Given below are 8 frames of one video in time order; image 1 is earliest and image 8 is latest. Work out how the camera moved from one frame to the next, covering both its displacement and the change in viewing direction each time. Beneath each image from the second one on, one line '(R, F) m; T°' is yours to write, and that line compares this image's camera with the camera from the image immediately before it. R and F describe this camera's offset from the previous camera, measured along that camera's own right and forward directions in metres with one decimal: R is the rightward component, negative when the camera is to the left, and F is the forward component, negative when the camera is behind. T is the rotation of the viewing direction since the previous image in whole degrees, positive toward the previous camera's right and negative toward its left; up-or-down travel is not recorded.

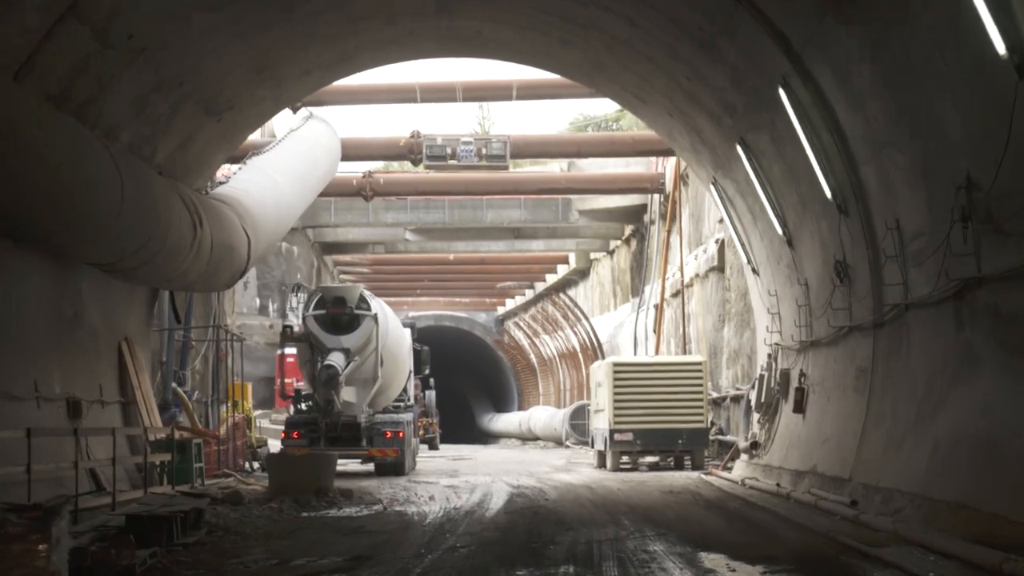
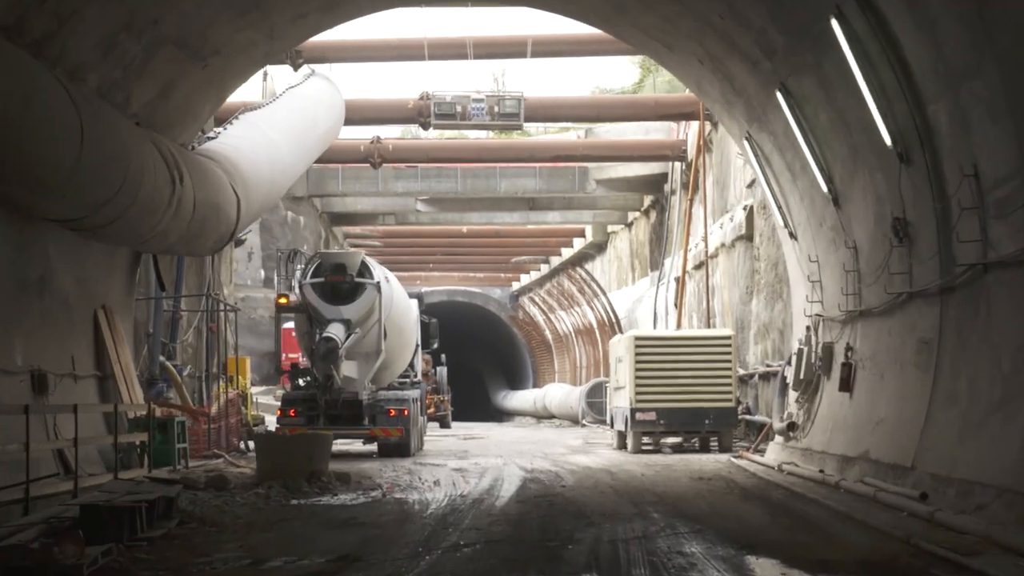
(0.0, +1.7) m; 0°
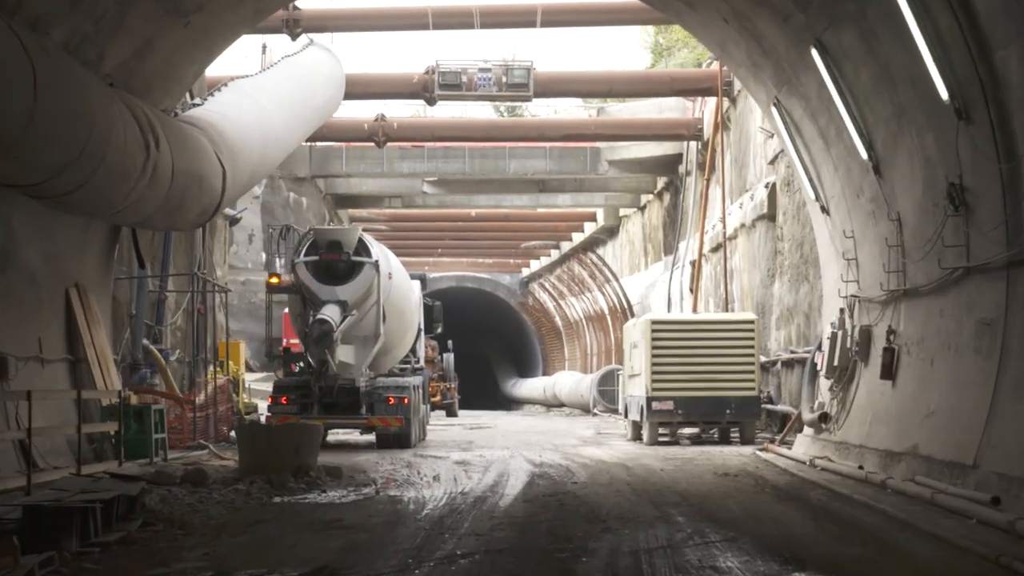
(0.0, +1.4) m; 0°
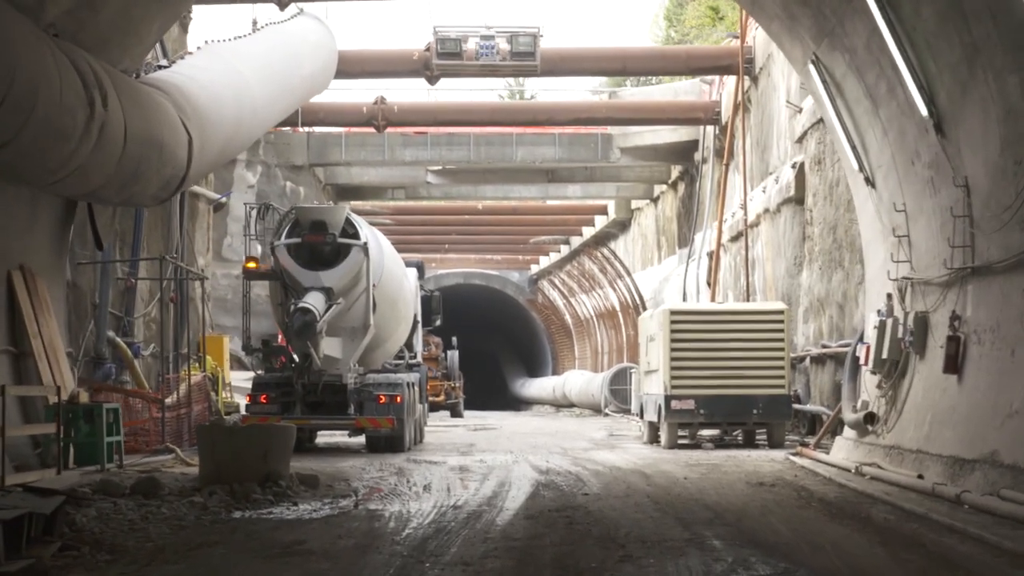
(0.0, +2.0) m; 0°
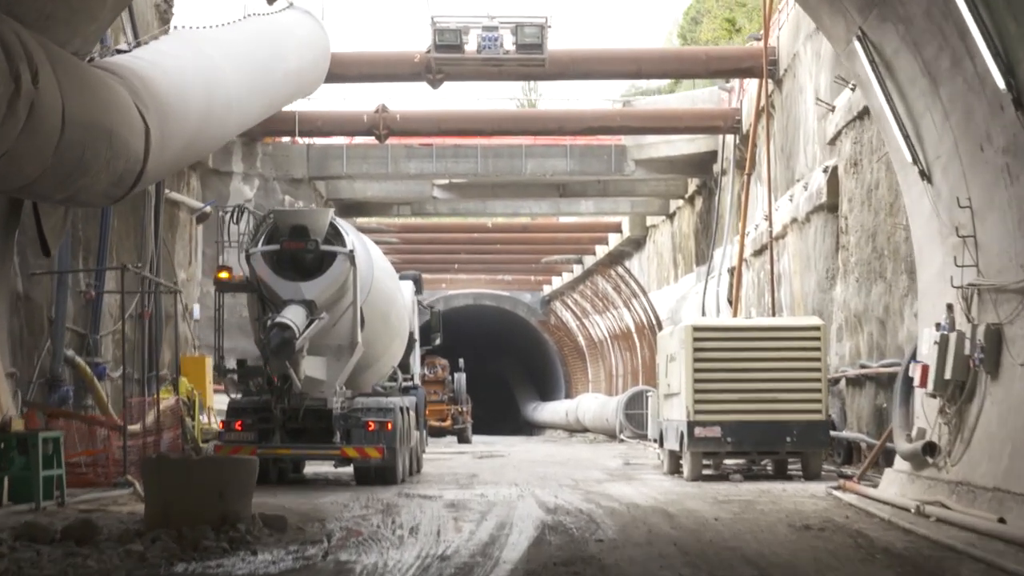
(+0.1, +1.9) m; 0°
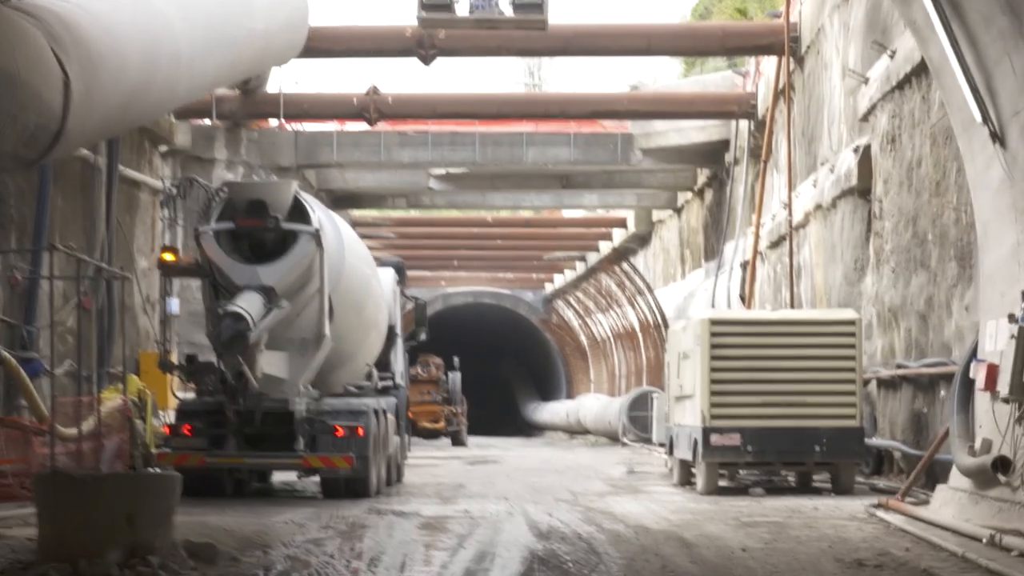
(+0.1, +2.1) m; 0°
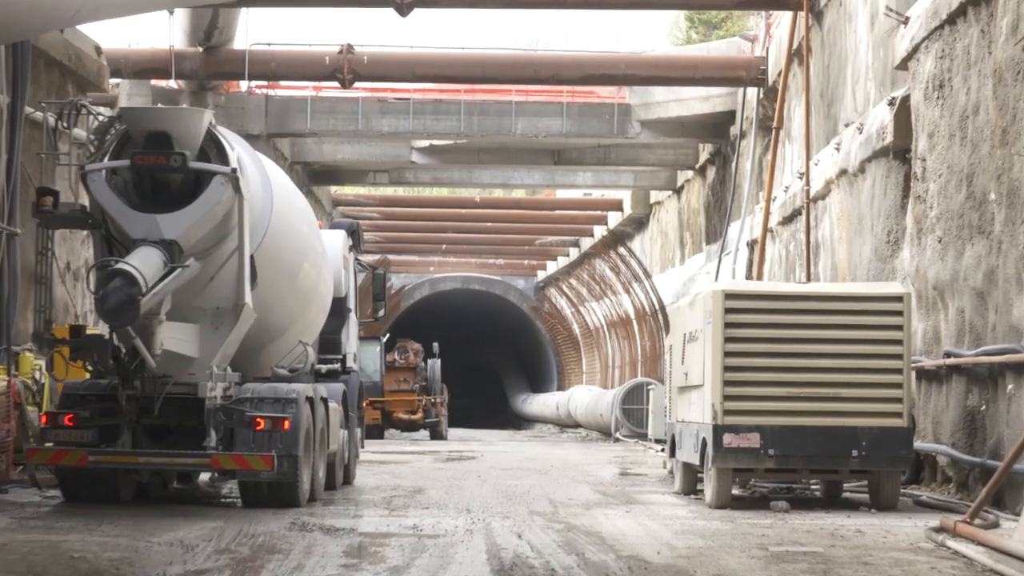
(+0.1, +2.8) m; 0°
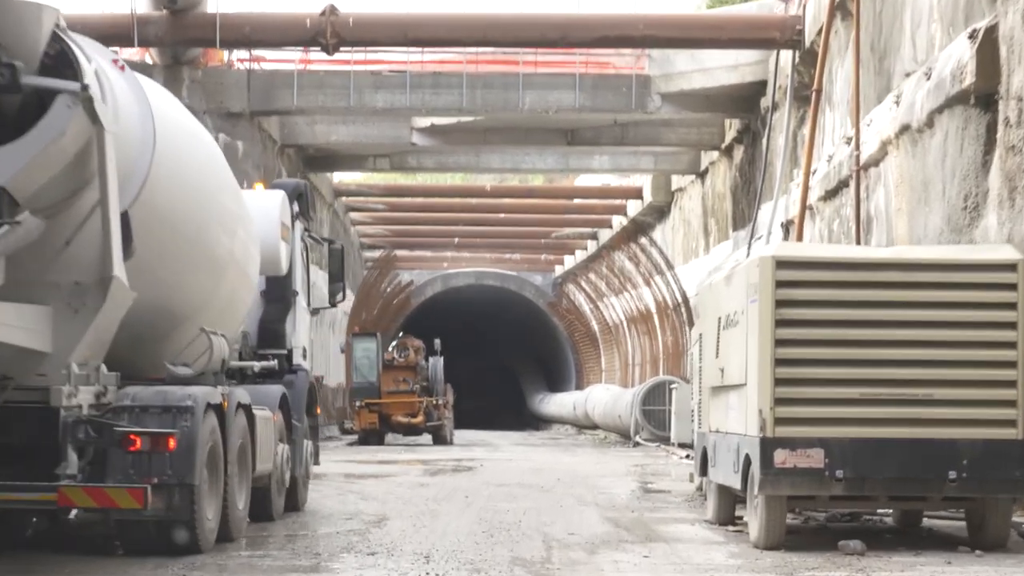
(+0.2, +3.1) m; -1°
